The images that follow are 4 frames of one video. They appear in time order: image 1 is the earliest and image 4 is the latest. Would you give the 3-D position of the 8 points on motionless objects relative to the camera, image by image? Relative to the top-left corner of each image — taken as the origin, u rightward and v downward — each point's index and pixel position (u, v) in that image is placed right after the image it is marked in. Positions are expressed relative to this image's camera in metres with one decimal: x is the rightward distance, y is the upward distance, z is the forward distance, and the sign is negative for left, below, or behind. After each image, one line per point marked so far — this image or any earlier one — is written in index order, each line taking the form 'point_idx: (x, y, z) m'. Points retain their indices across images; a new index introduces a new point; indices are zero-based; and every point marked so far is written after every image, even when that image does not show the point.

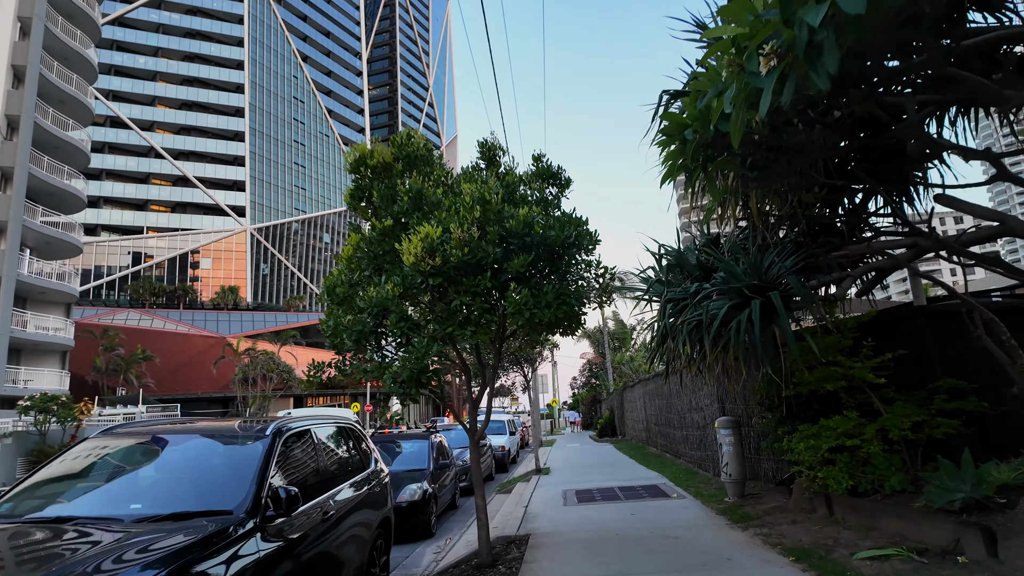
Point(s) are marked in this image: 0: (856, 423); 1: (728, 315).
0: (+3.8, -1.5, +6.5) m
1: (+2.5, -0.3, +6.7) m
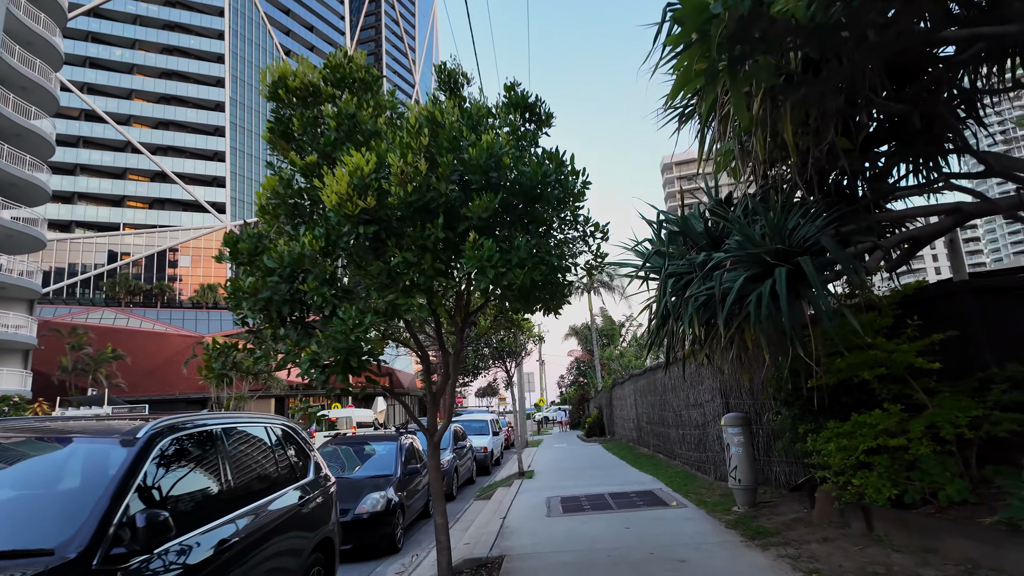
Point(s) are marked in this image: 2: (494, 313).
0: (+3.5, -1.2, +5.4) m
1: (+2.2, 0.0, +5.5) m
2: (-0.2, -0.3, +6.2) m
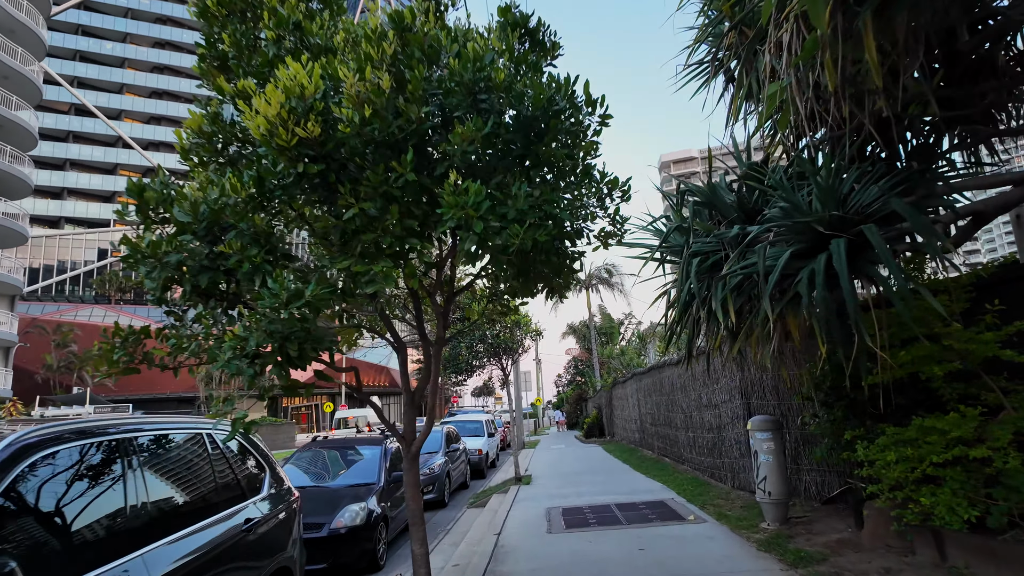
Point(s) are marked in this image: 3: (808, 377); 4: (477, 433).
0: (+3.5, -1.0, +4.4) m
1: (+2.1, +0.2, +4.5) m
2: (-0.2, -0.1, +5.2) m
3: (+2.9, -0.9, +5.7) m
4: (-1.2, -4.8, +19.4) m
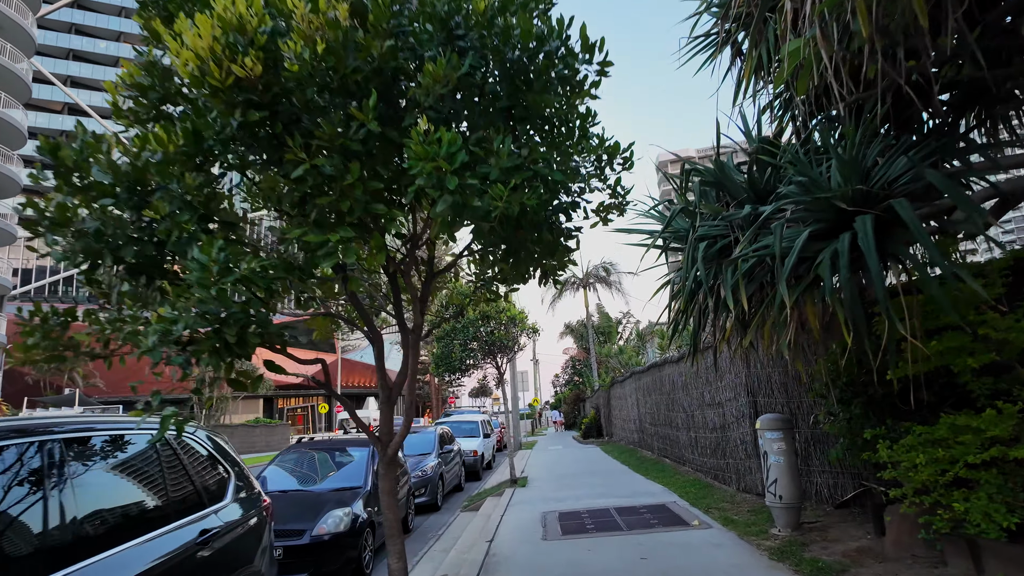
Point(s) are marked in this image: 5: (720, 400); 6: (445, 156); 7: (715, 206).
0: (+3.4, -0.9, +4.0) m
1: (+2.1, +0.3, +4.1) m
2: (-0.3, 0.0, +4.8) m
3: (+2.8, -0.8, +5.3) m
4: (-1.3, -4.7, +18.9) m
5: (+3.2, -1.7, +8.8) m
6: (-0.3, +0.6, +2.7) m
7: (+1.8, +0.7, +5.1) m
